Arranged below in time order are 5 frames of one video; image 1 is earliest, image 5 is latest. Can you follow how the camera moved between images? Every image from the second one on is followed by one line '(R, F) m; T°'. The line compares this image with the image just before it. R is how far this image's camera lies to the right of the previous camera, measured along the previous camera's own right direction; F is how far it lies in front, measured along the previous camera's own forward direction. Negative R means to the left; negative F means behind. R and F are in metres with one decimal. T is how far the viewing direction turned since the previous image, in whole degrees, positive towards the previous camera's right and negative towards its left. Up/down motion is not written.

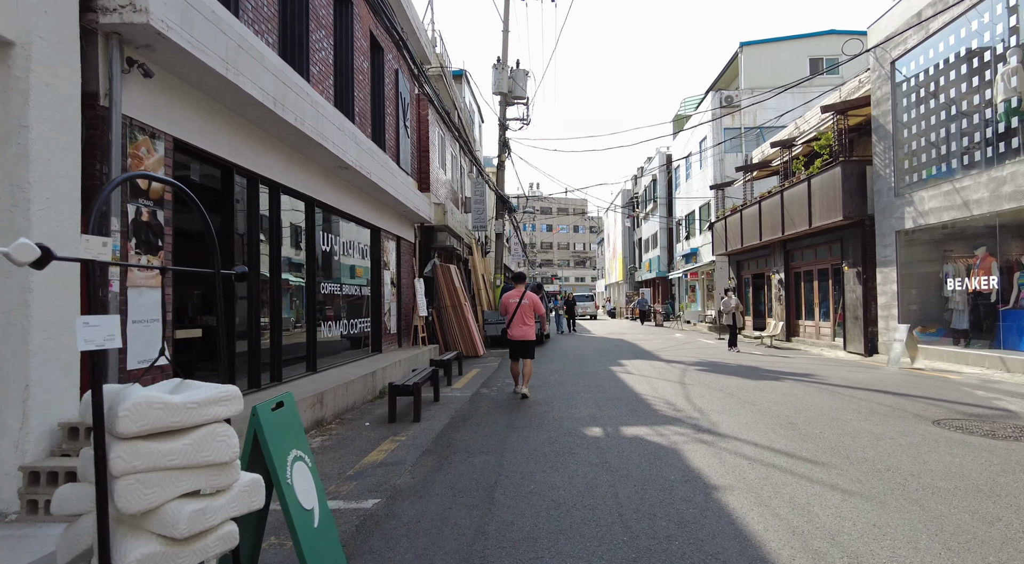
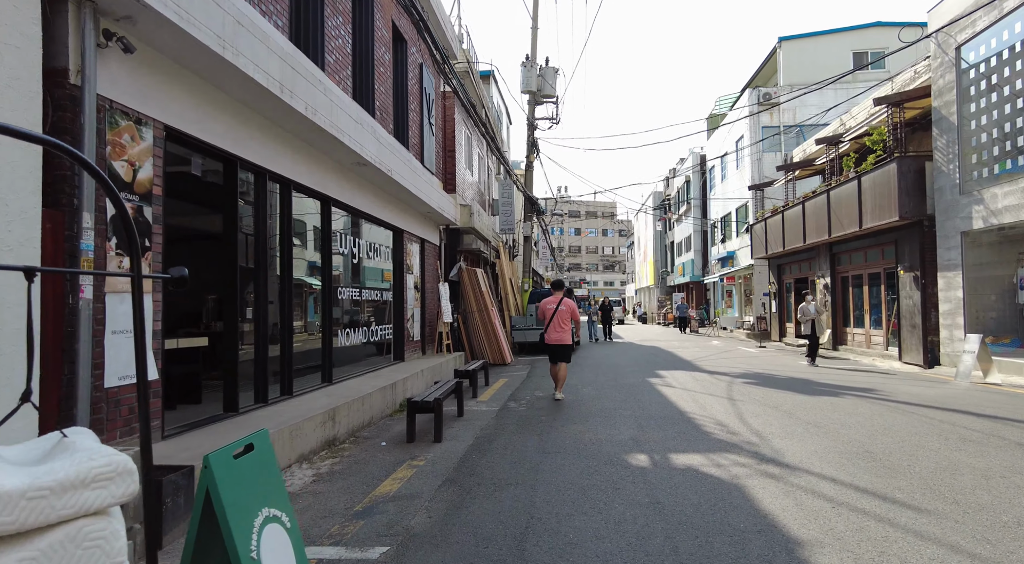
(0.0, +0.8) m; -3°
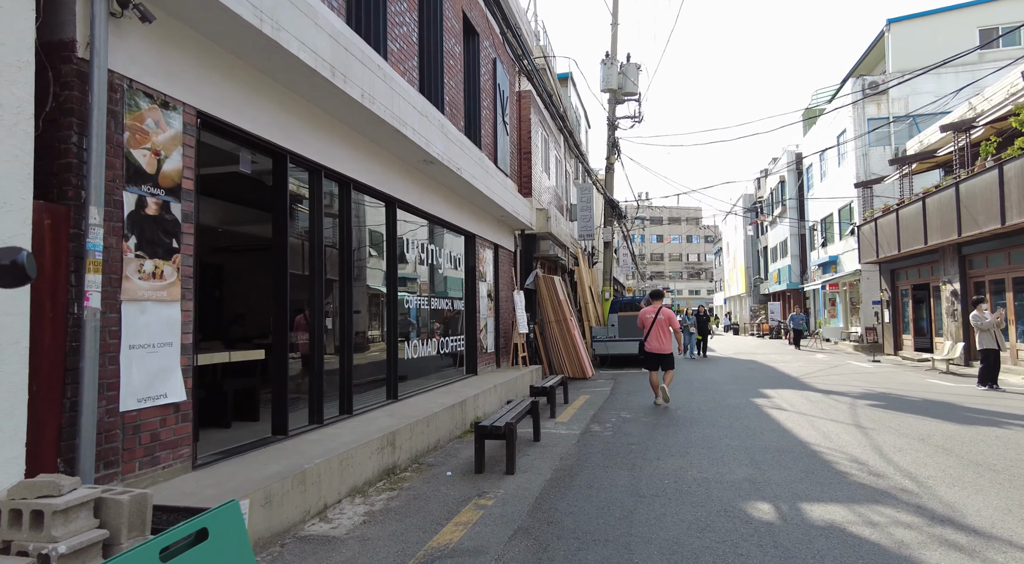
(0.0, +0.9) m; -7°
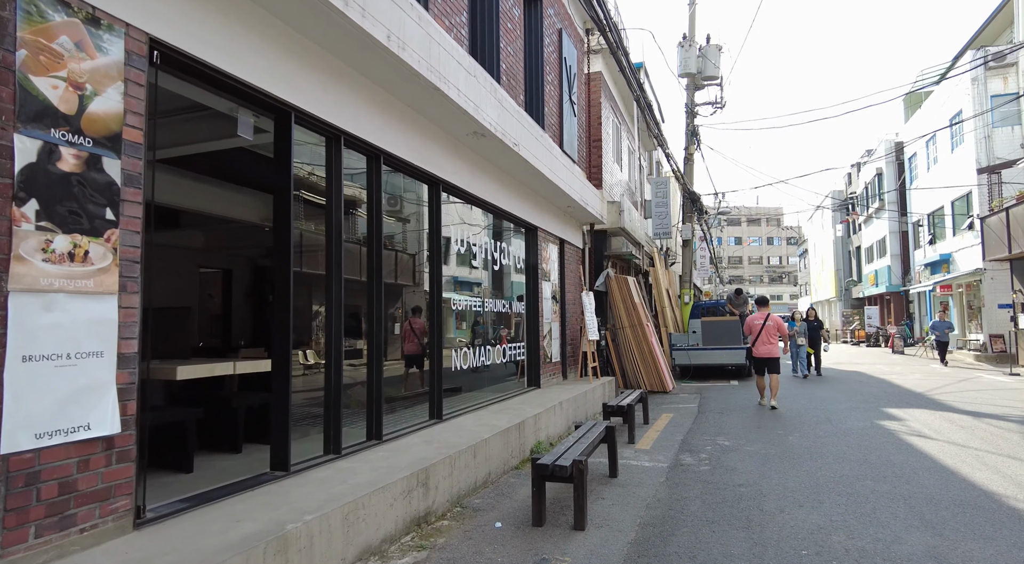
(0.0, +1.4) m; -6°
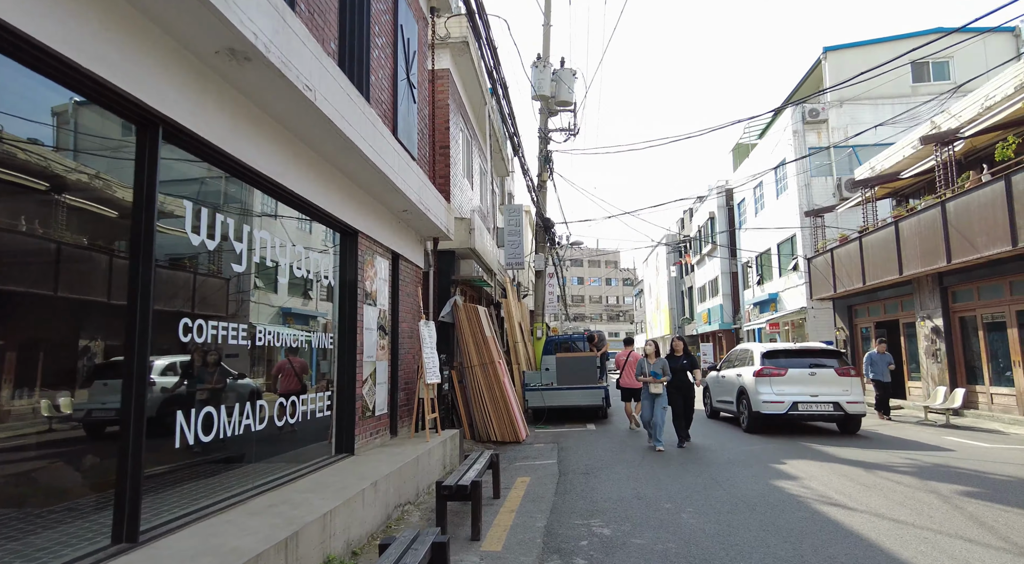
(+0.5, +2.4) m; +14°
